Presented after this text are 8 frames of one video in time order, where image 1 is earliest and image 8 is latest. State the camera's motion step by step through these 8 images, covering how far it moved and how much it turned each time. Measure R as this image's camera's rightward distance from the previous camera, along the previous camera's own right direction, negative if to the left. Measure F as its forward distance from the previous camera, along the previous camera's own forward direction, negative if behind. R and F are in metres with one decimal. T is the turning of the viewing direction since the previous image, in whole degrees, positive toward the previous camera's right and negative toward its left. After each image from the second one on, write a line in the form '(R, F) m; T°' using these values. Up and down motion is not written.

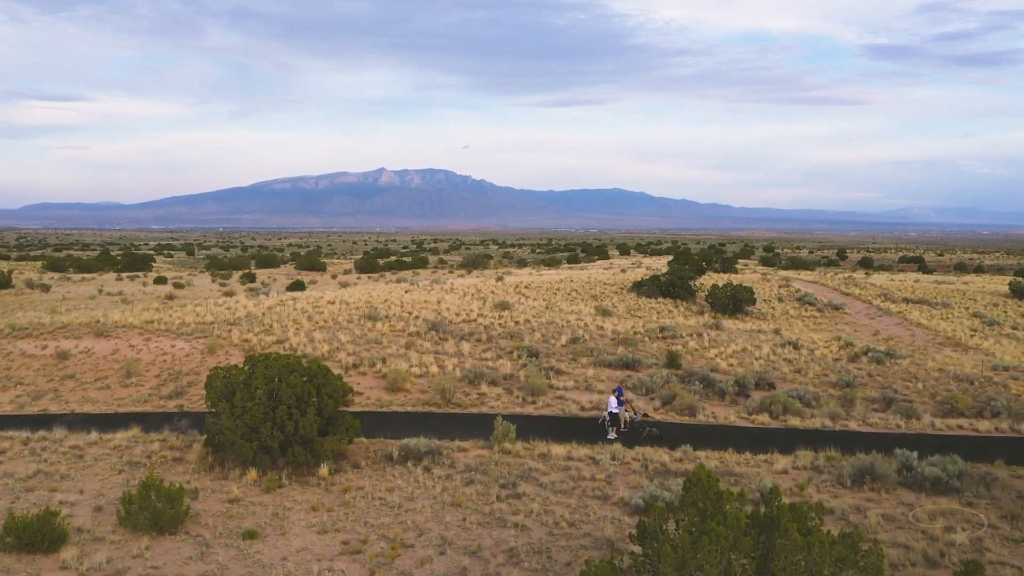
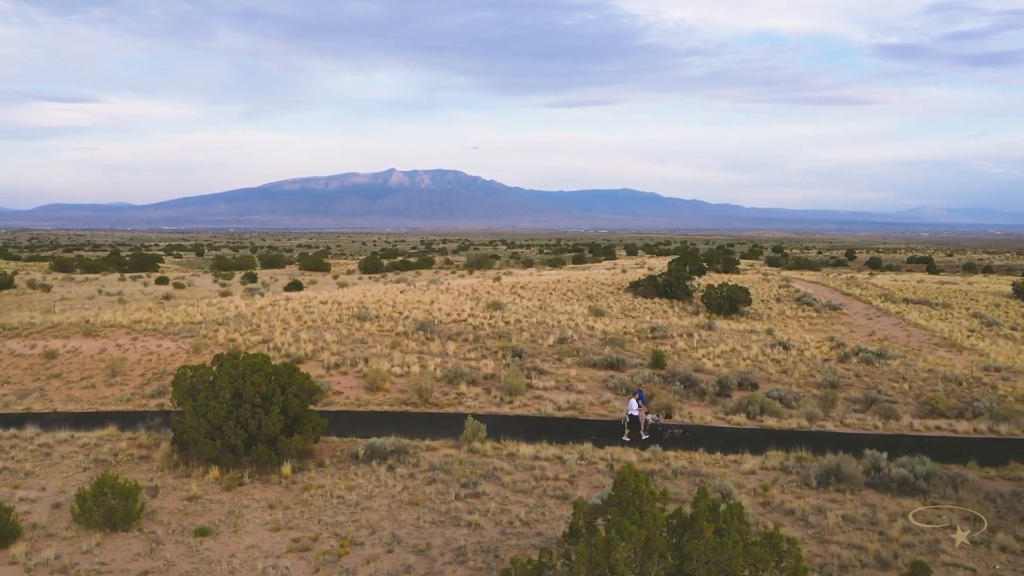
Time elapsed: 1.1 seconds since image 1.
(+0.6, 0.0) m; -1°
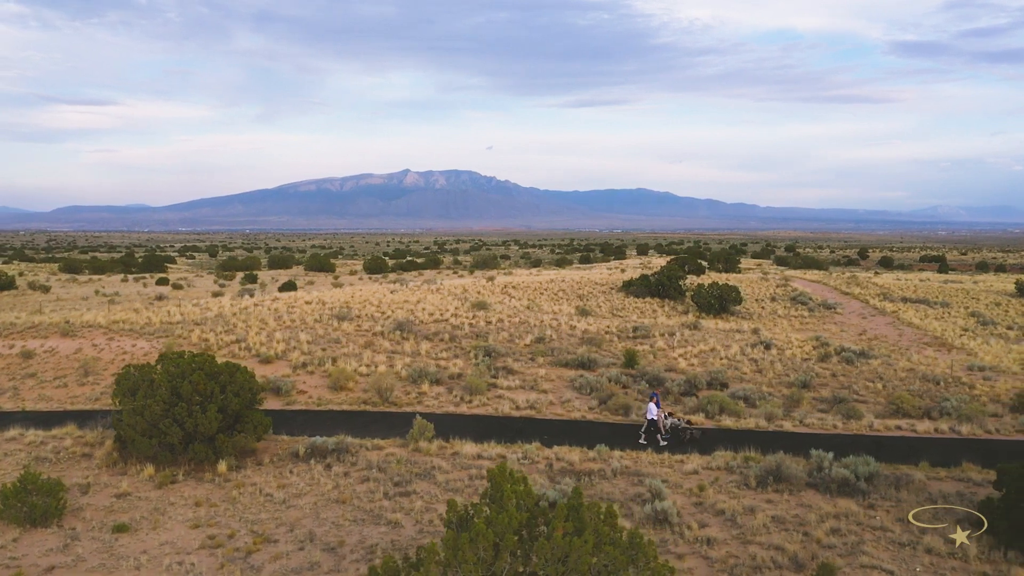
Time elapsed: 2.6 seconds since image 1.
(+1.1, 0.0) m; -2°
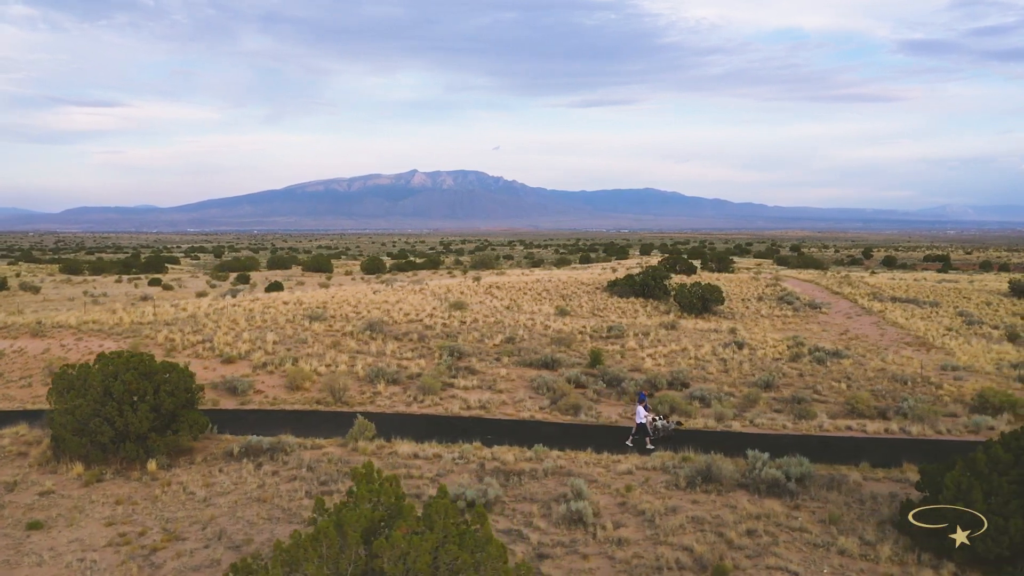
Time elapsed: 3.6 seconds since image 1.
(+1.1, 0.0) m; -1°
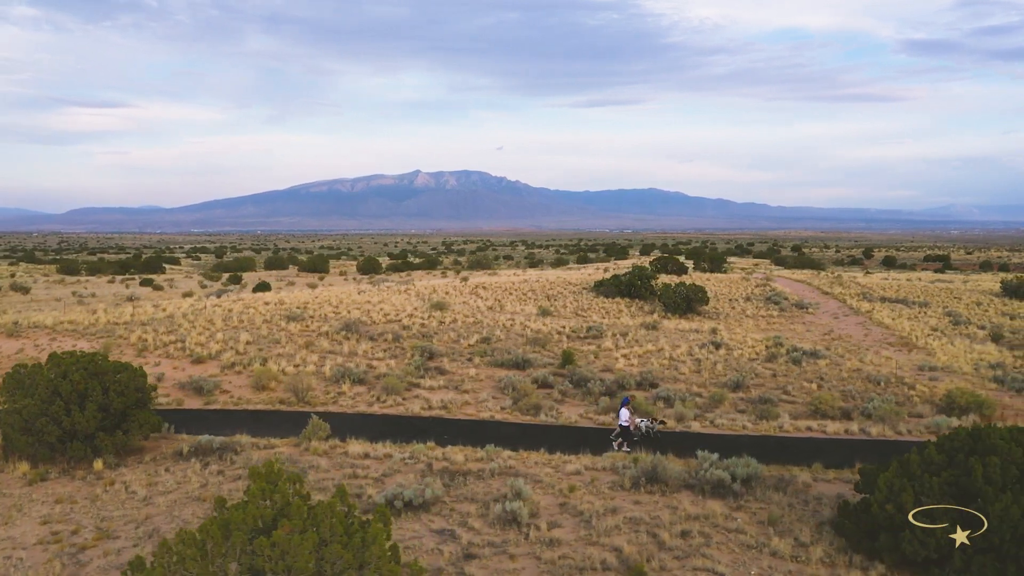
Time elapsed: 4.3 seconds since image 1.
(+0.8, 0.0) m; -1°
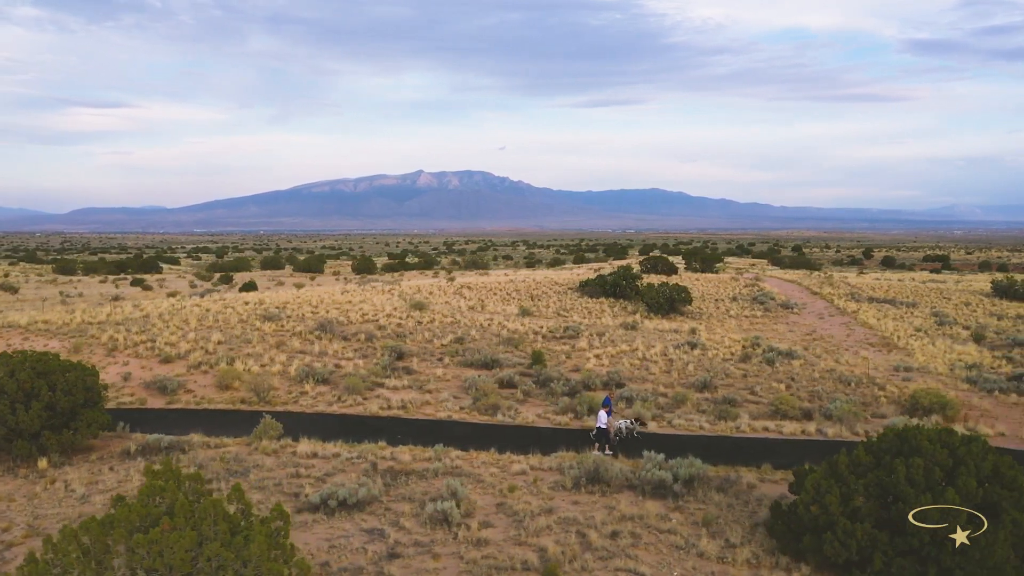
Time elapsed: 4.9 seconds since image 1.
(+0.9, 0.0) m; -1°
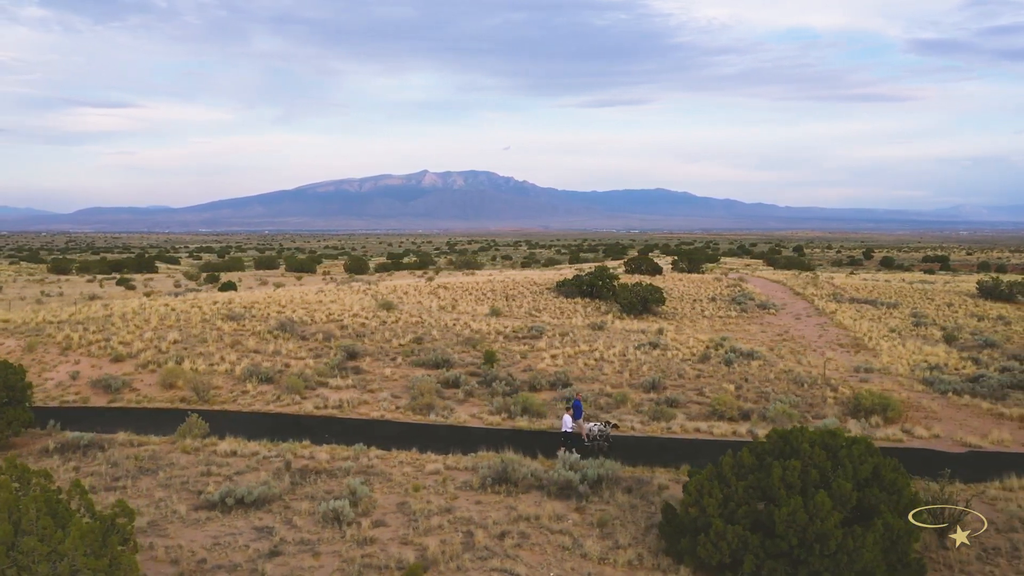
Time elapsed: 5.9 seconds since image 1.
(+1.4, 0.0) m; -1°
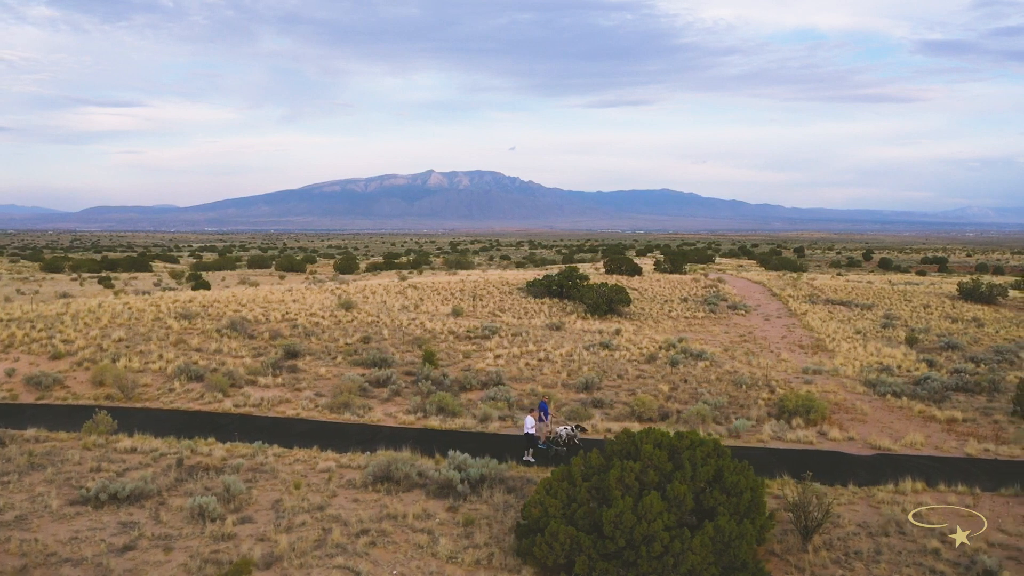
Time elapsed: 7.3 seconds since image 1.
(+1.7, 0.0) m; -1°
